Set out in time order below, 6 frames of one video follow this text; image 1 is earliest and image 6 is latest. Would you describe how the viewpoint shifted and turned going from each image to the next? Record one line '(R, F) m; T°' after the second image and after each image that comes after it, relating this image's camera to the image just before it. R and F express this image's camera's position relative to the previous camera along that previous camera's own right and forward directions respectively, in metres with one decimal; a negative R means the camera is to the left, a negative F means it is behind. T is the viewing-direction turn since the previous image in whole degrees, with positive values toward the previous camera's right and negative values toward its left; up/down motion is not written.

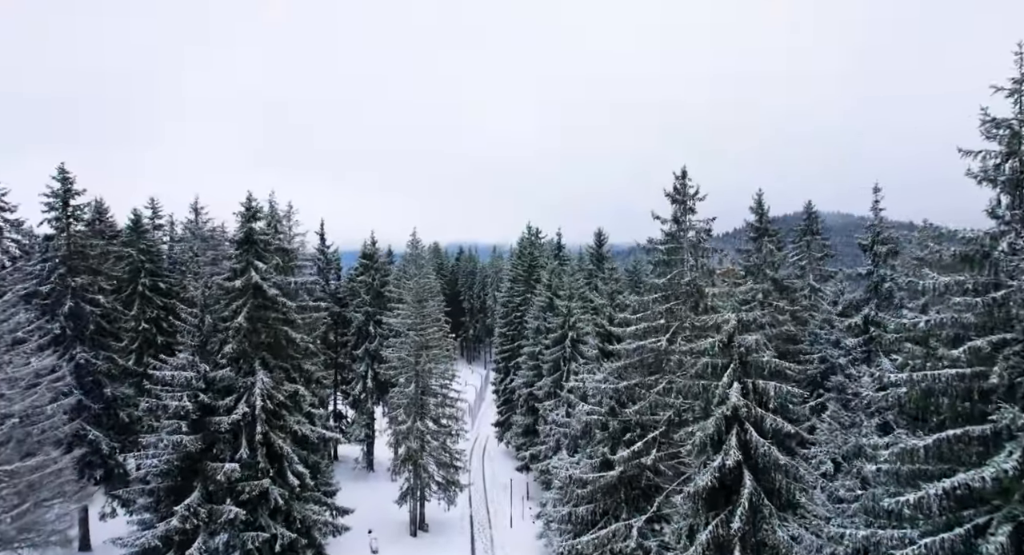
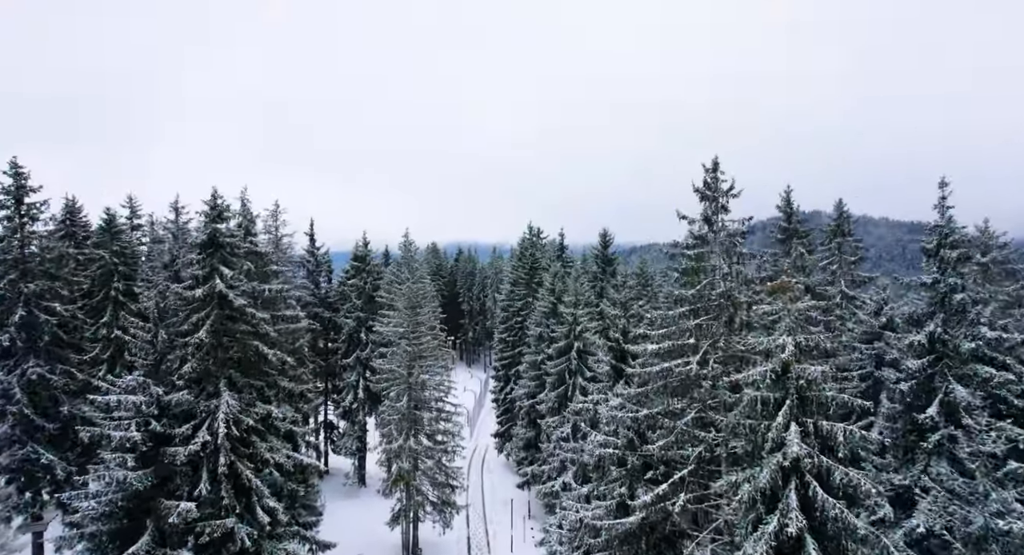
(0.0, +2.2) m; 0°
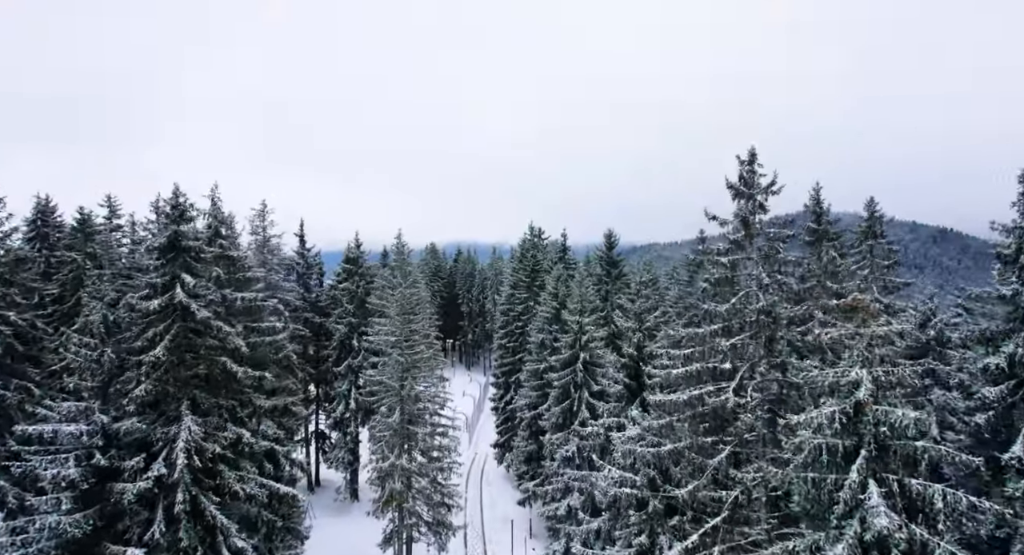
(0.0, +1.9) m; 0°
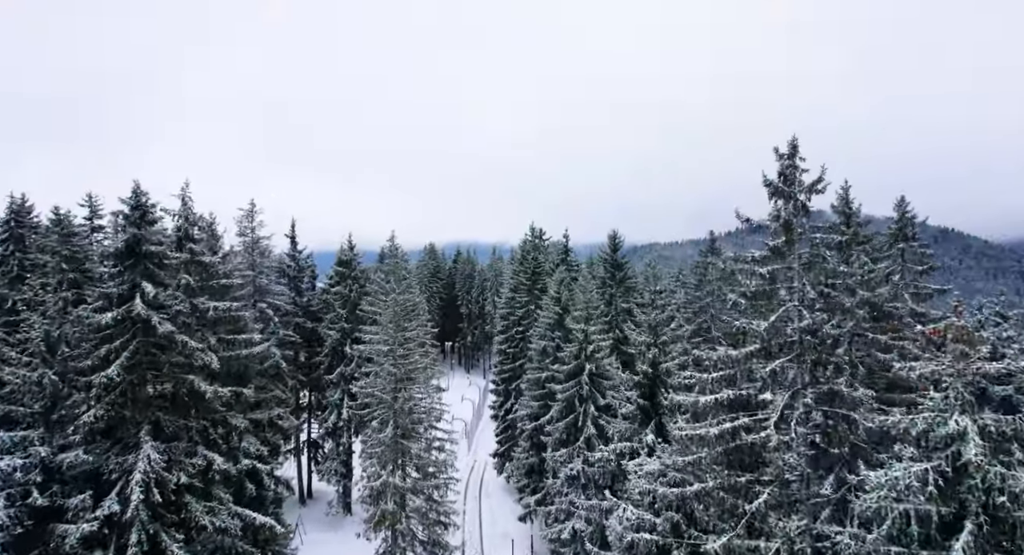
(0.0, +1.6) m; 0°
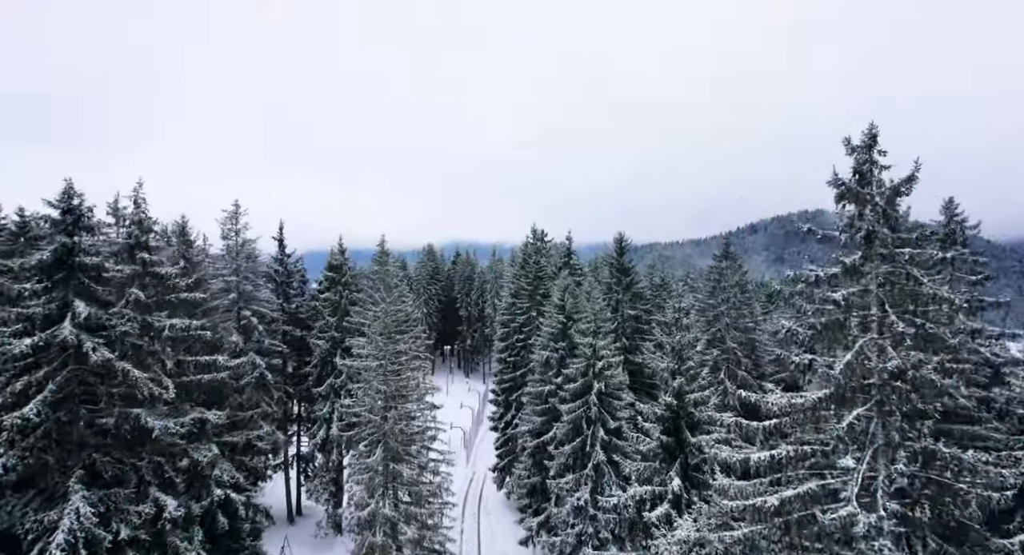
(0.0, +2.0) m; 0°
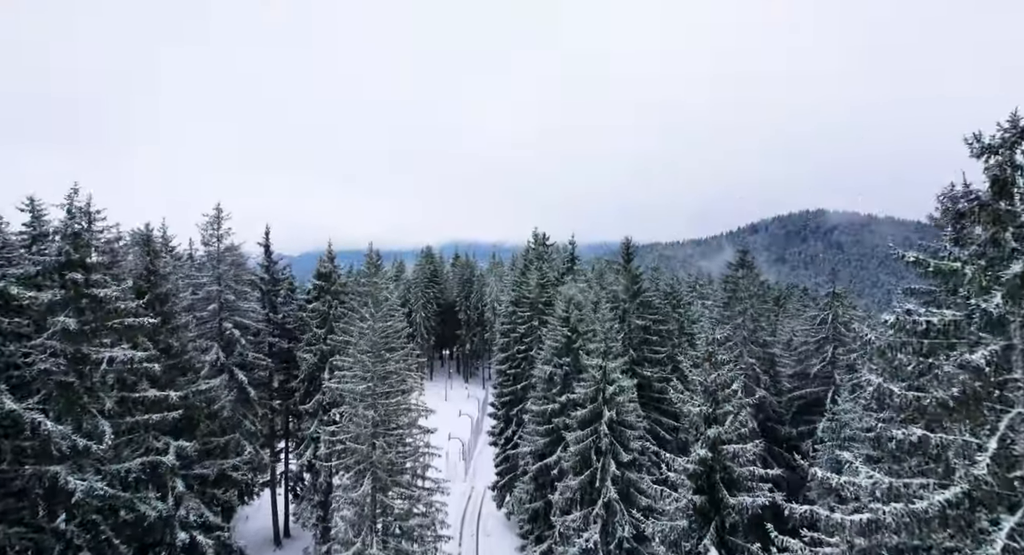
(0.0, +2.0) m; 0°
